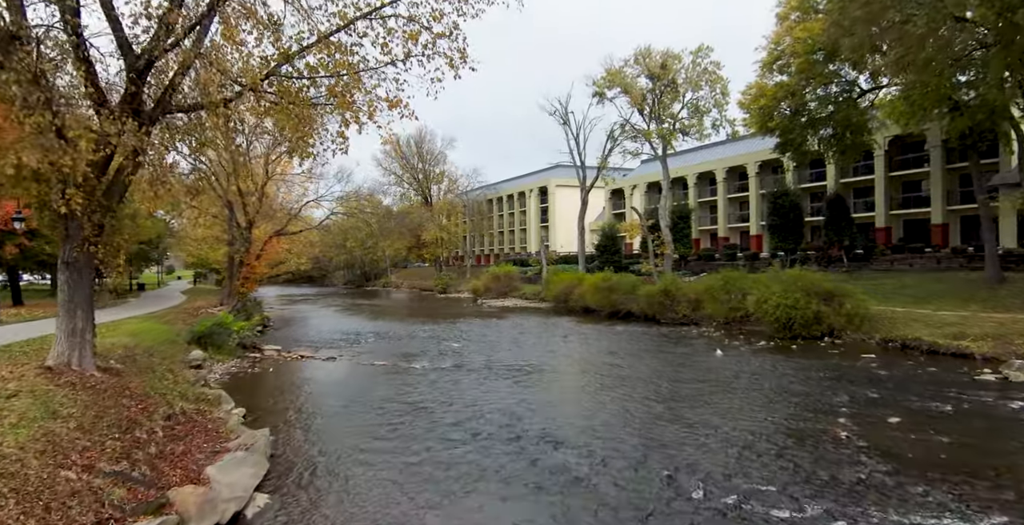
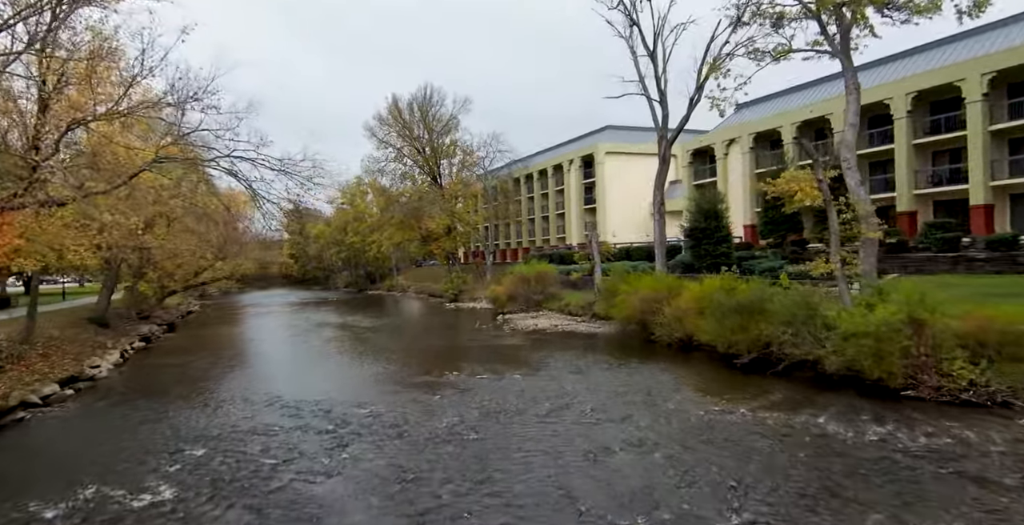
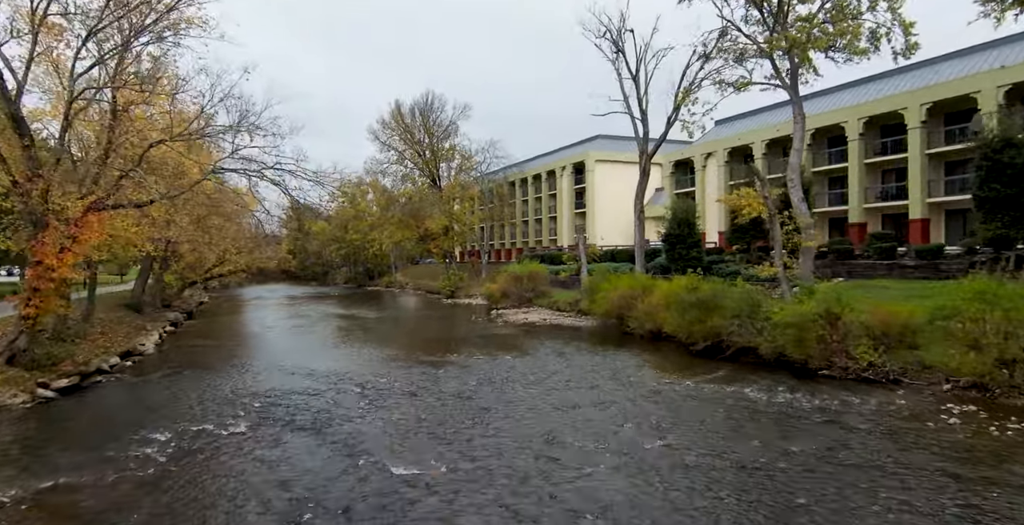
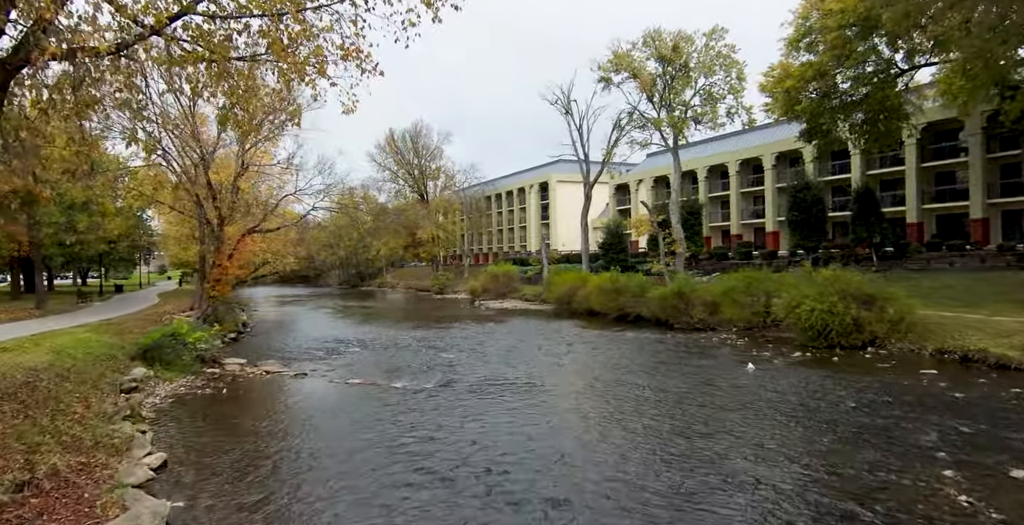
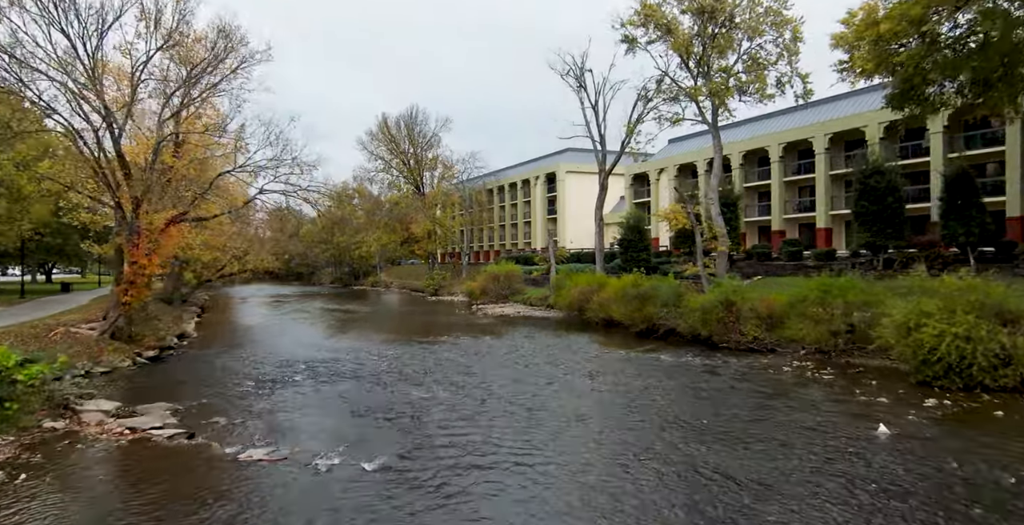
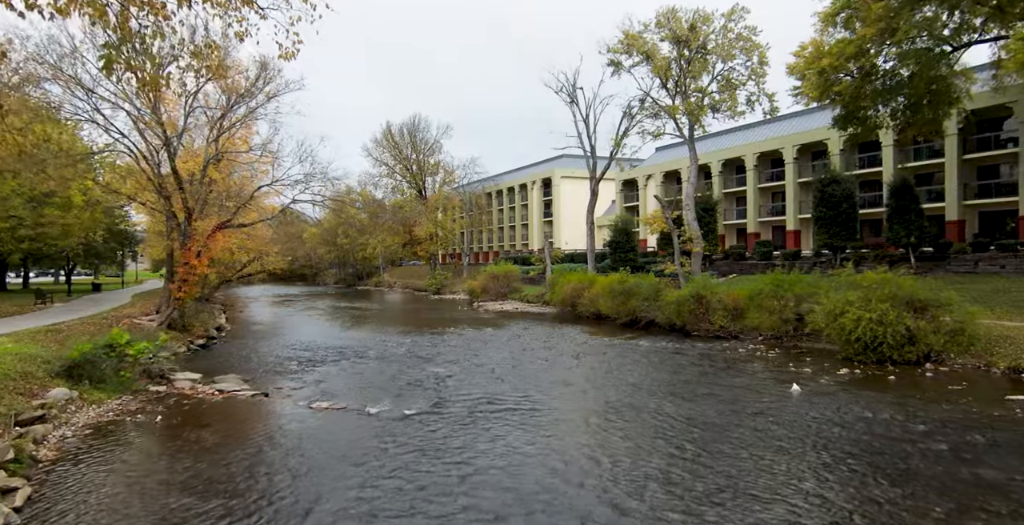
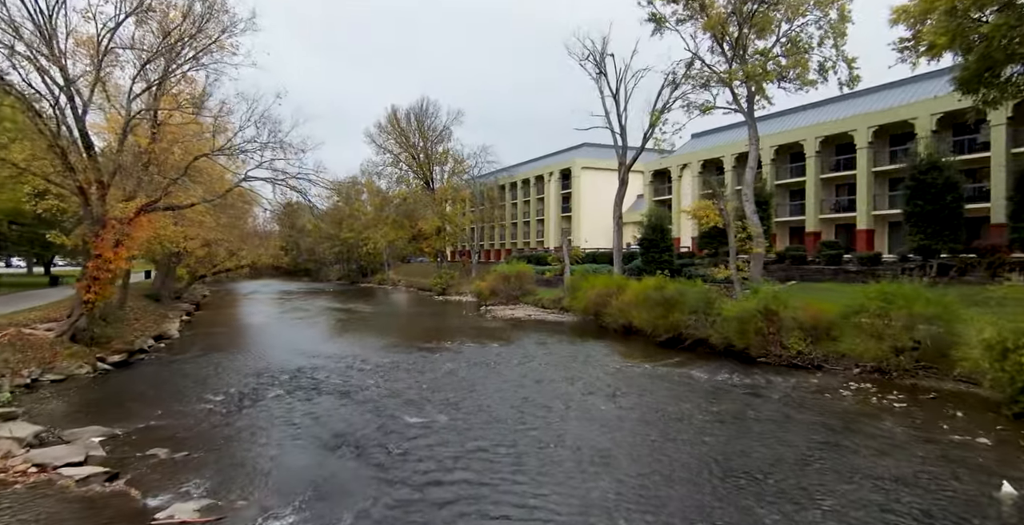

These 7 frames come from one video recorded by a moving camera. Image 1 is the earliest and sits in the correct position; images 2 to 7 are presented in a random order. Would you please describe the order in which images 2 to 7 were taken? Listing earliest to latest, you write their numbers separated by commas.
4, 6, 5, 7, 3, 2
